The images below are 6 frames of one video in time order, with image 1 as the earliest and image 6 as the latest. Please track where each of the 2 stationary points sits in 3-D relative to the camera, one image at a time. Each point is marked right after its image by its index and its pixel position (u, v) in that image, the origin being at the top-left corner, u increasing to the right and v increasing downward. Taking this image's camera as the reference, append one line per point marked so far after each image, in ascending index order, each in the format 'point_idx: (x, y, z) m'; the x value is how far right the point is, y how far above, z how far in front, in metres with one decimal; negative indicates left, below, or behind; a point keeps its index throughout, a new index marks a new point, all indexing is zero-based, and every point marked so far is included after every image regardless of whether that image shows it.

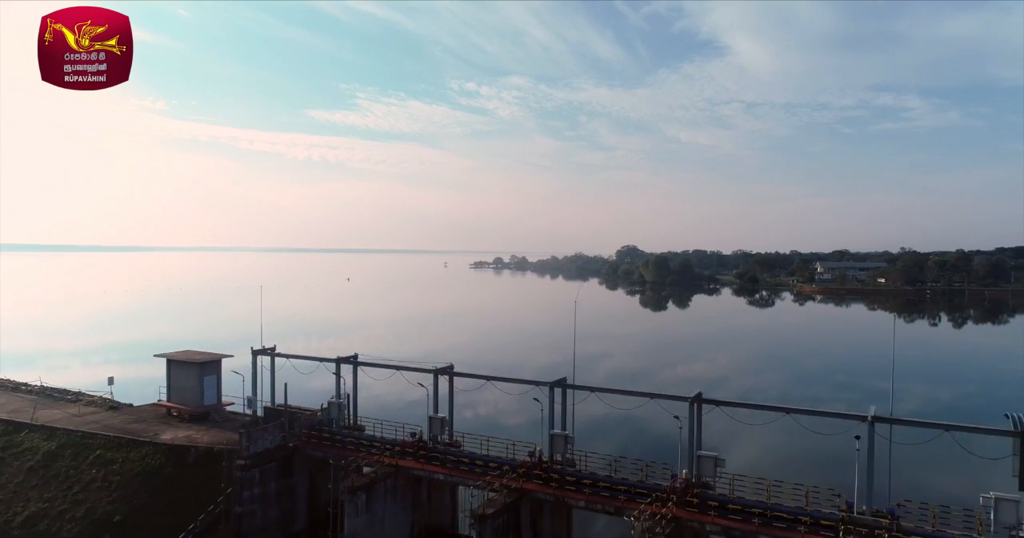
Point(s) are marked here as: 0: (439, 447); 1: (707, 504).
0: (-2.3, -5.6, +19.4) m
1: (+4.8, -5.8, +15.1) m
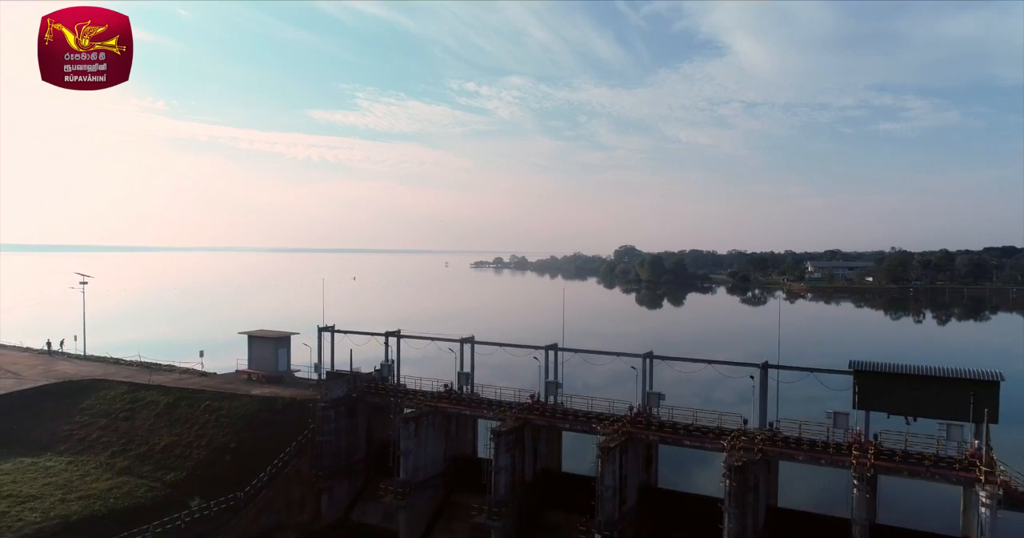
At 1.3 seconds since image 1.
0: (-2.0, -5.4, +26.5) m
1: (+5.1, -5.7, +22.1) m
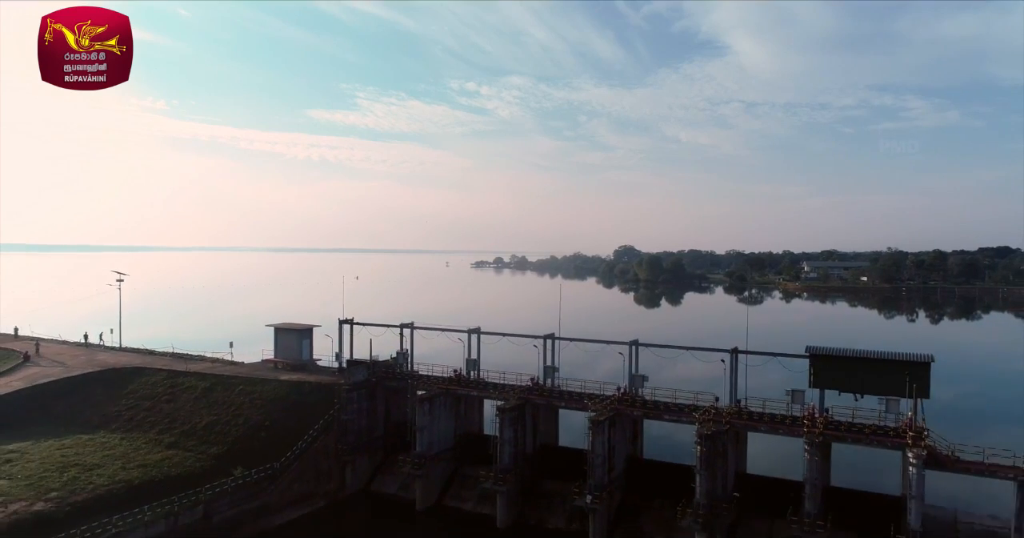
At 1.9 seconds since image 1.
0: (-1.9, -5.3, +29.7) m
1: (+5.2, -5.6, +25.4) m
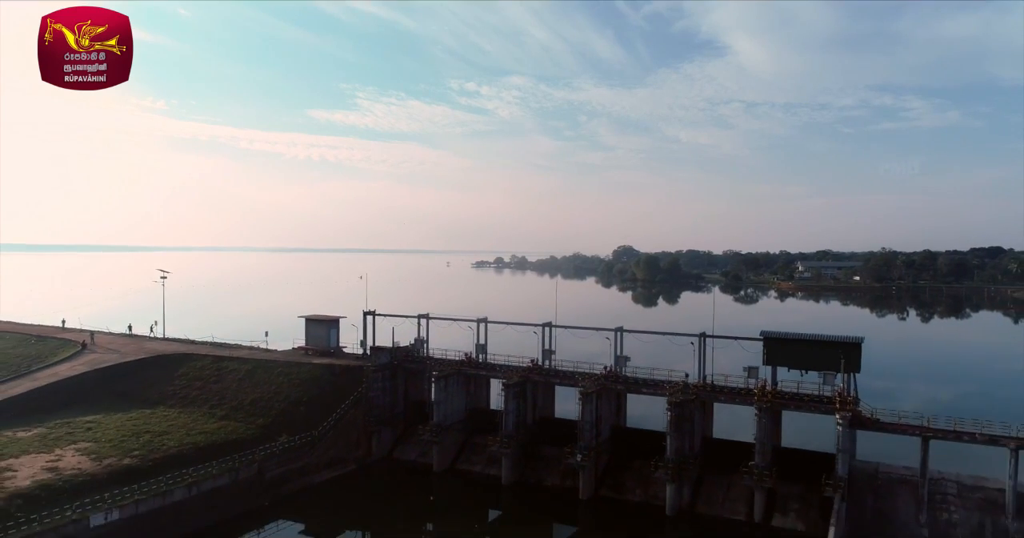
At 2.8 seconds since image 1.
0: (-1.7, -5.2, +34.5) m
1: (+5.4, -5.5, +30.2) m
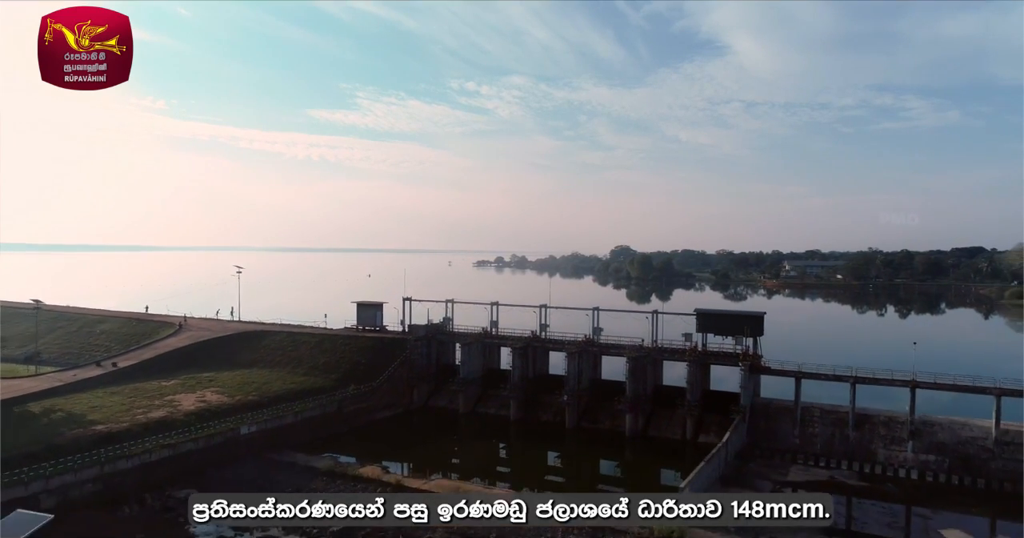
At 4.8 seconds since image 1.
0: (-1.4, -4.9, +46.1) m
1: (+5.7, -5.2, +41.8) m
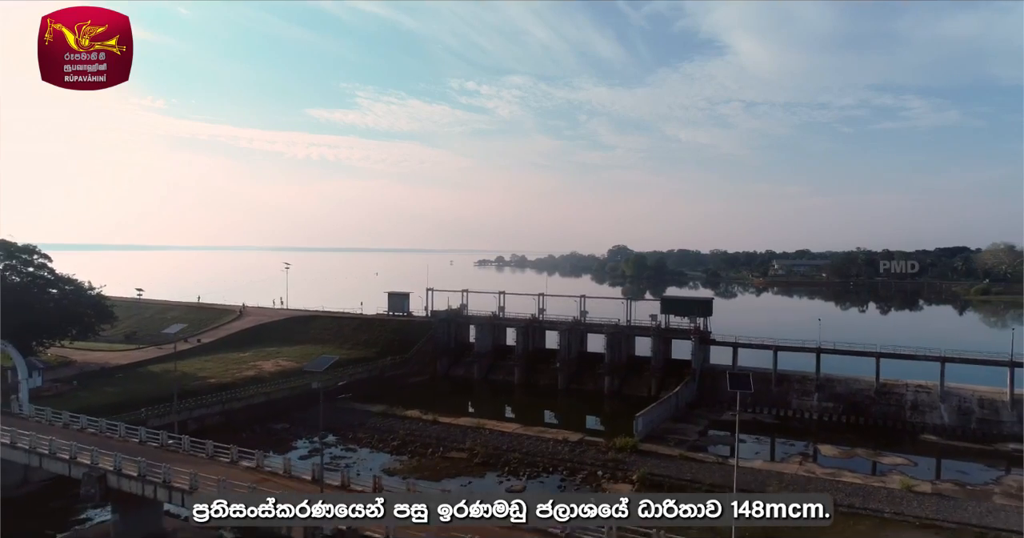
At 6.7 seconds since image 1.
0: (-1.0, -4.5, +57.2) m
1: (+6.1, -4.8, +52.9) m
